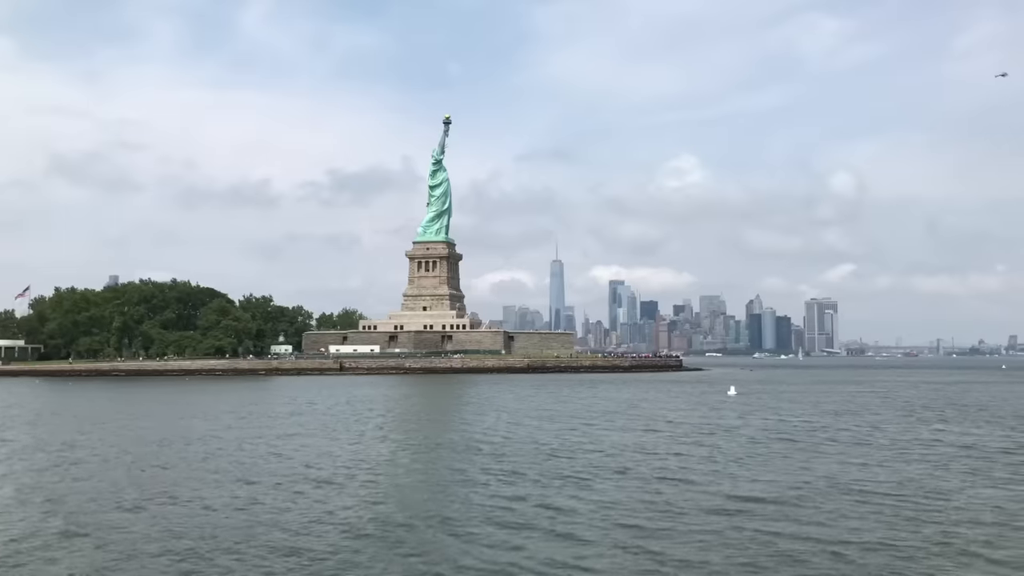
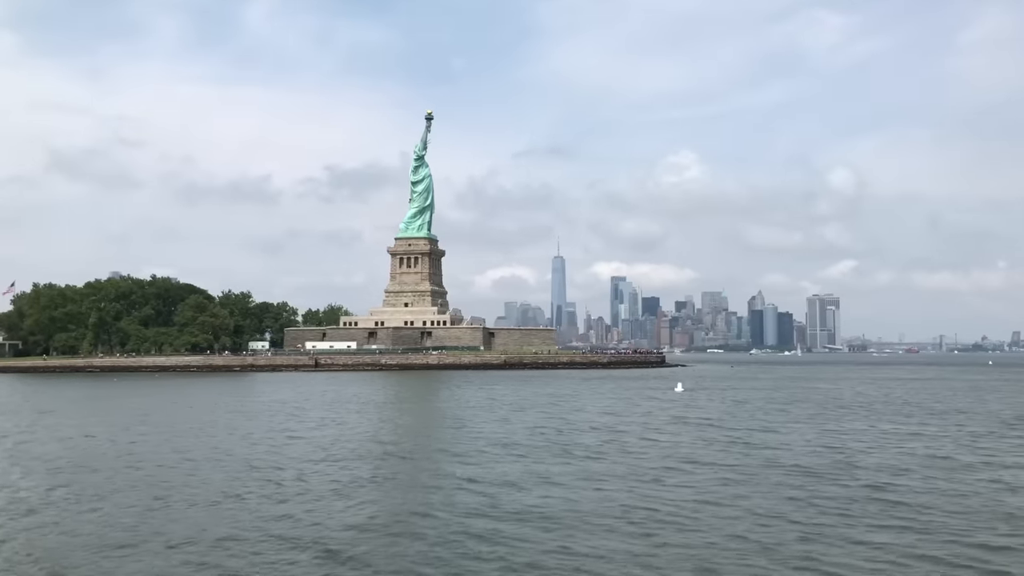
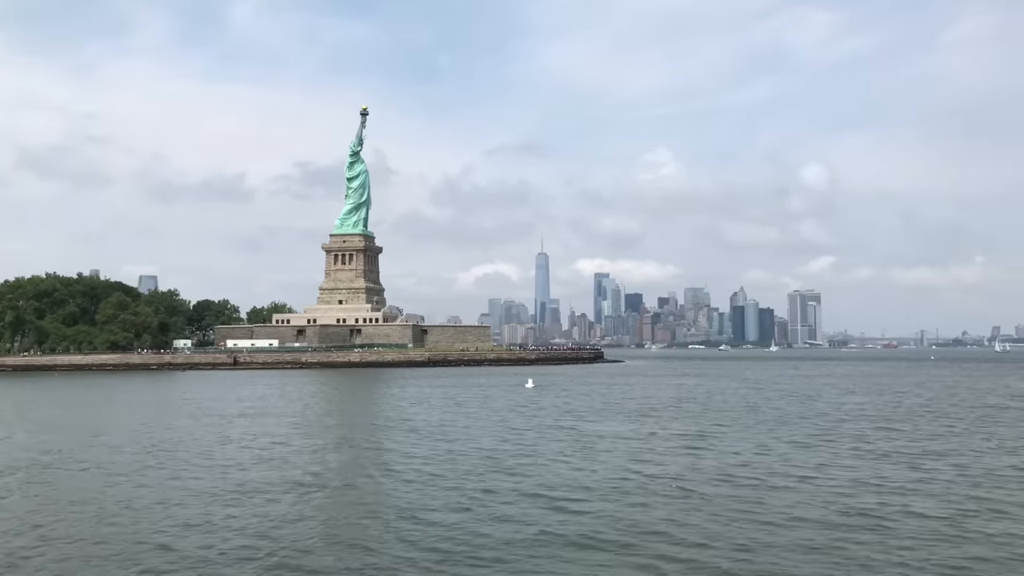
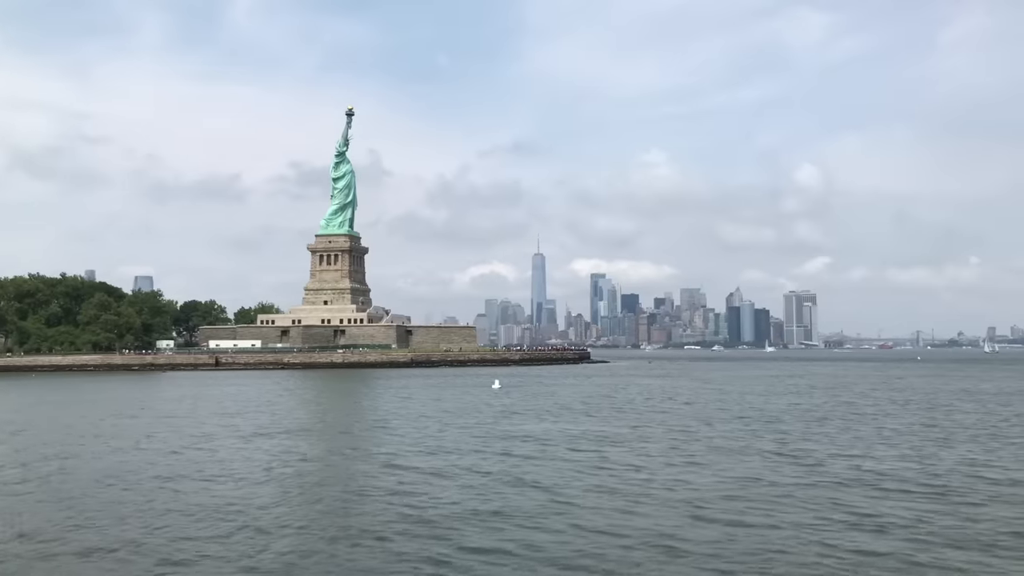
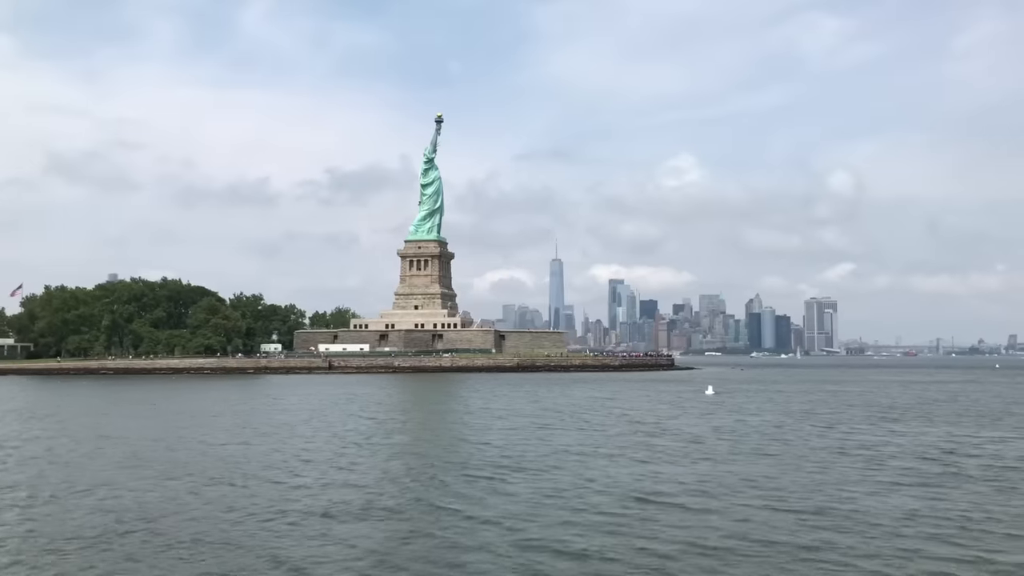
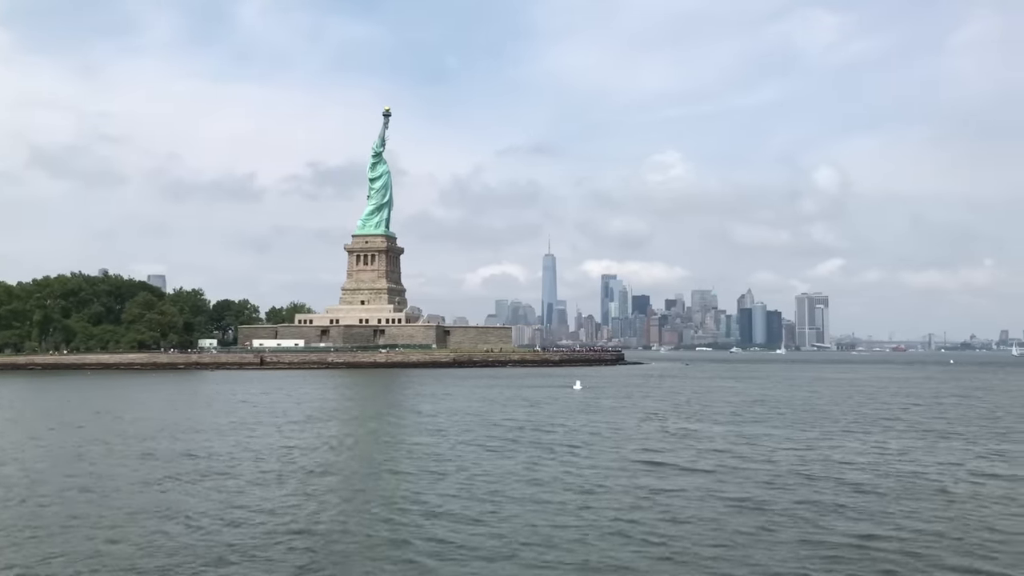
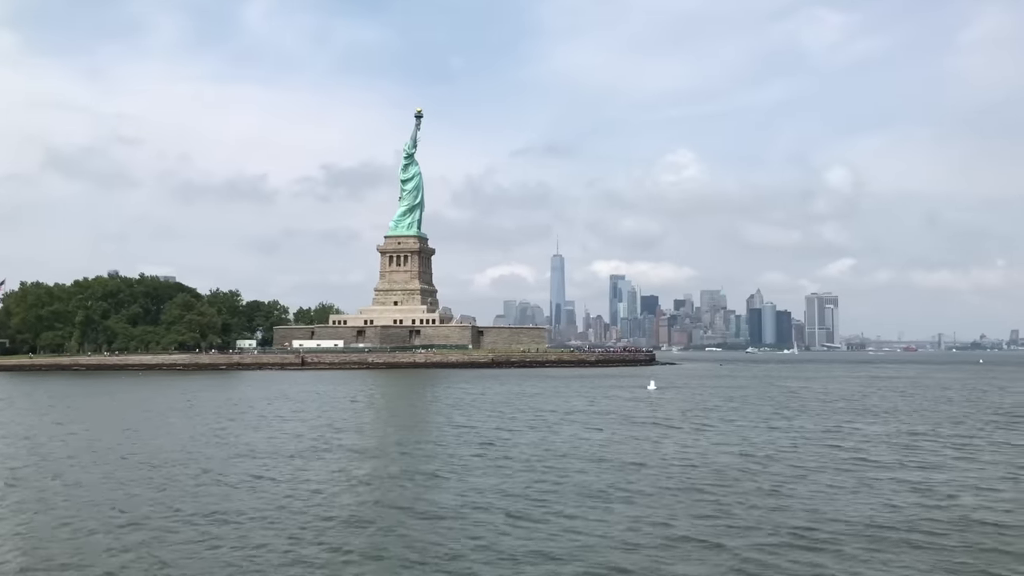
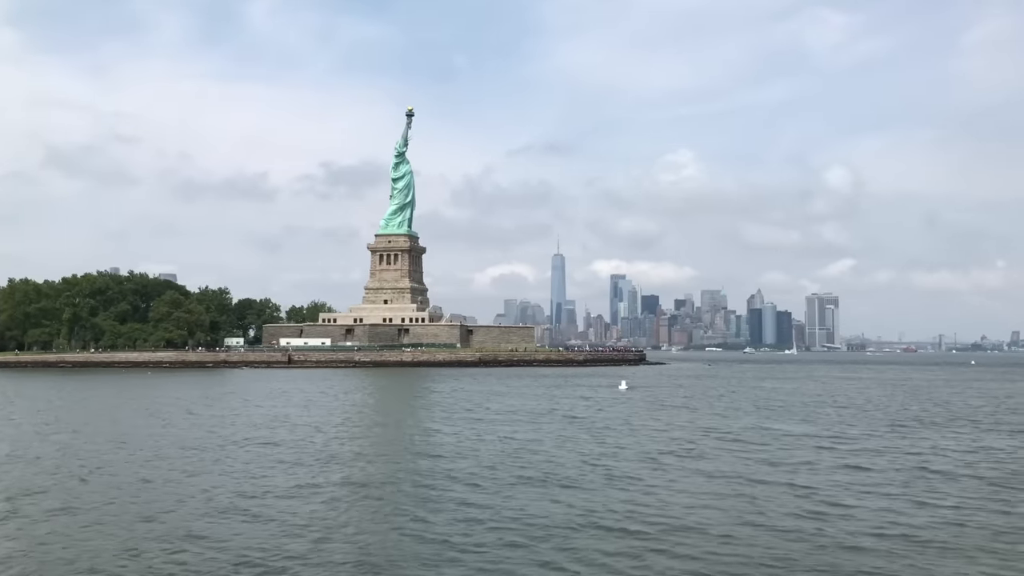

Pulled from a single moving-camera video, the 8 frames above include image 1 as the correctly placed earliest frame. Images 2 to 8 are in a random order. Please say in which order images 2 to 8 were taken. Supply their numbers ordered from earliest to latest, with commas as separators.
5, 2, 7, 8, 6, 3, 4
